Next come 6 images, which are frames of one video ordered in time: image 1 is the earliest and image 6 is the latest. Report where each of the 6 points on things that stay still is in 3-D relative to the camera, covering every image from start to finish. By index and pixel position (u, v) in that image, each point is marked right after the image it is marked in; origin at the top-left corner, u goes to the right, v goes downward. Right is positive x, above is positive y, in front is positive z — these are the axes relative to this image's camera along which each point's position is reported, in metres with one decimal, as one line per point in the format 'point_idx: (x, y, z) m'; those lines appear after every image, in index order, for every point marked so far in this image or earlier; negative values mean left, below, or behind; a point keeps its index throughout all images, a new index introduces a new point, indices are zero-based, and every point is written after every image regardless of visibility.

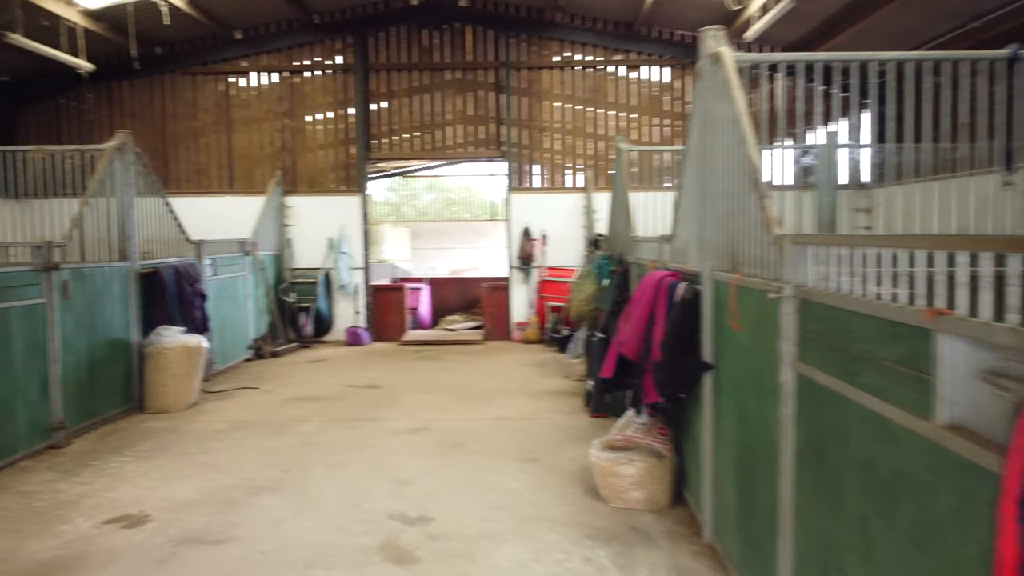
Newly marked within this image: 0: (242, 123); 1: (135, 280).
0: (-3.0, +1.9, +9.2) m
1: (-2.6, +0.1, +5.5) m
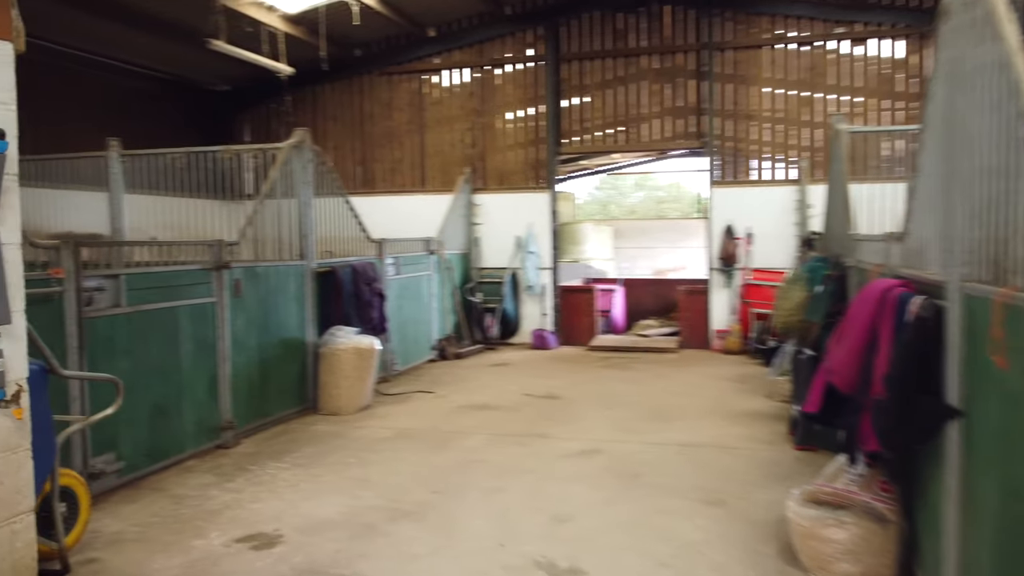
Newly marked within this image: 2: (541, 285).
0: (-0.9, +1.9, +9.1) m
1: (-1.4, +0.1, +5.4) m
2: (+0.3, 0.0, +8.8) m
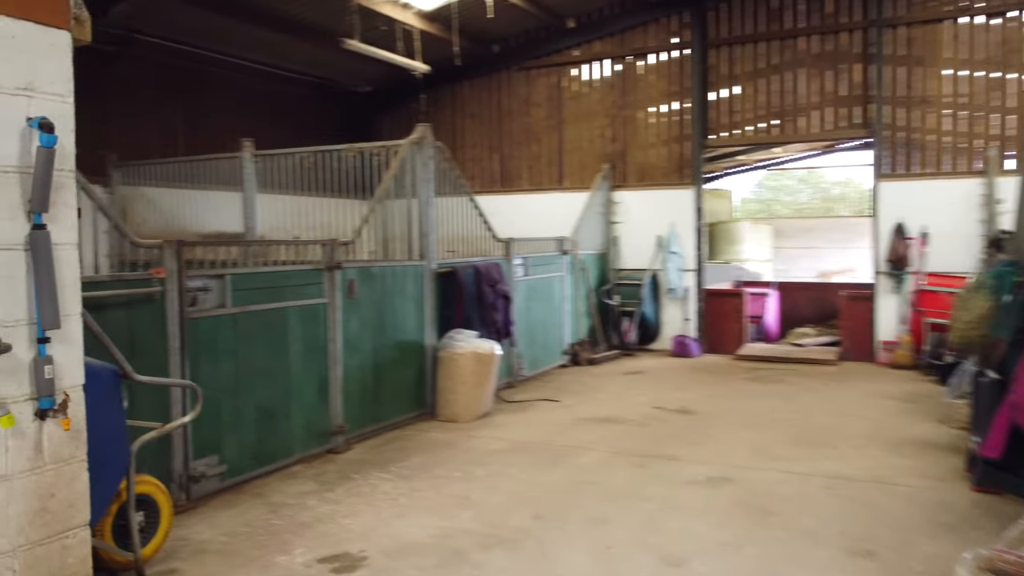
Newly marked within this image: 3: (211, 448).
0: (+0.7, +1.9, +8.8) m
1: (-0.5, +0.1, +5.2) m
2: (+1.8, 0.0, +8.3) m
3: (-1.3, -0.7, +3.6) m
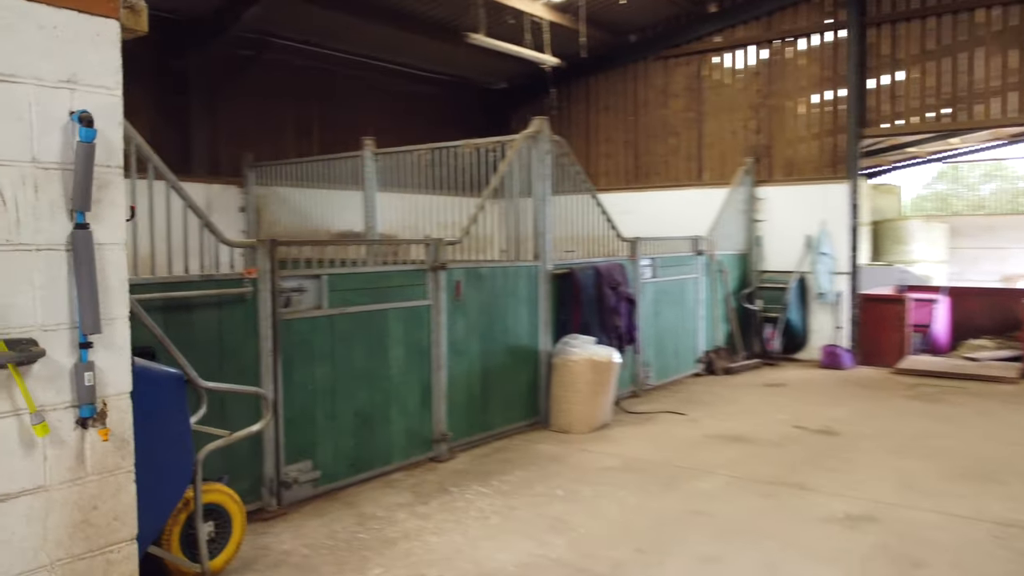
0: (+2.1, +1.8, +8.2) m
1: (+0.2, 0.0, +5.0) m
2: (+3.0, 0.0, +7.5) m
3: (-0.9, -0.7, +3.5) m
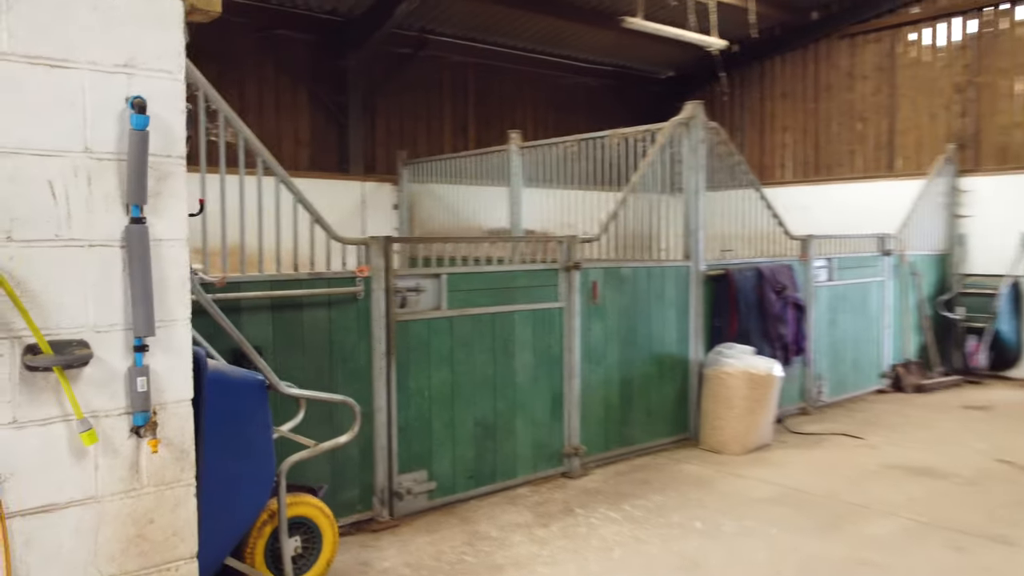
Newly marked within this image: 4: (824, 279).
0: (+3.6, +1.8, +7.2) m
1: (+1.0, 0.0, +4.5) m
2: (+4.3, -0.1, +6.4) m
3: (-0.4, -0.7, +3.3) m
4: (+2.1, +0.1, +5.4) m
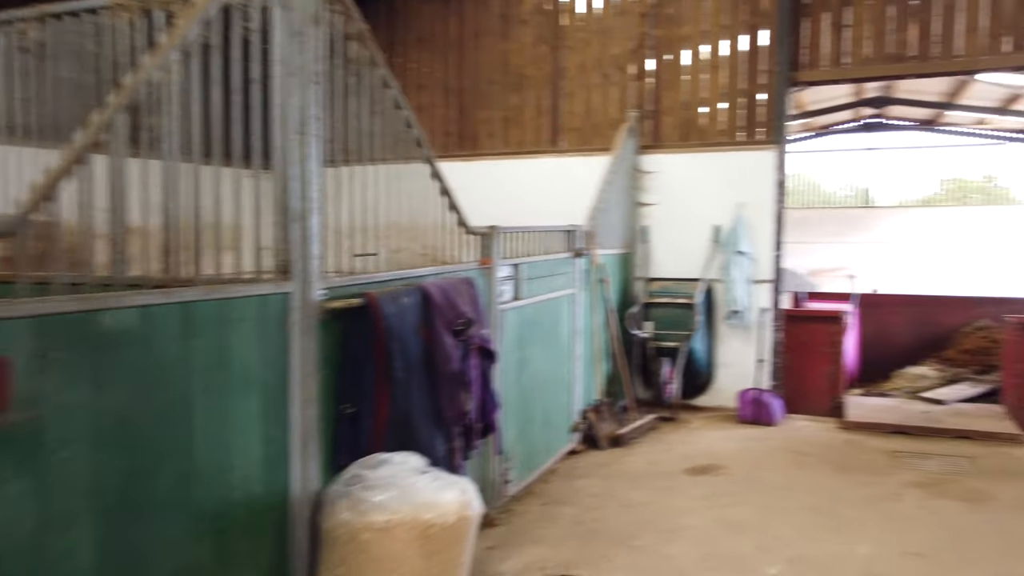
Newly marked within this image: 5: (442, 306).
0: (+0.5, +1.7, +5.7) m
1: (-0.5, -0.1, +2.1) m
2: (+1.6, -0.1, +5.3) m
3: (-1.2, -0.9, +0.4) m
4: (0.0, 0.0, +3.4) m
5: (-0.2, -0.1, +2.5) m
